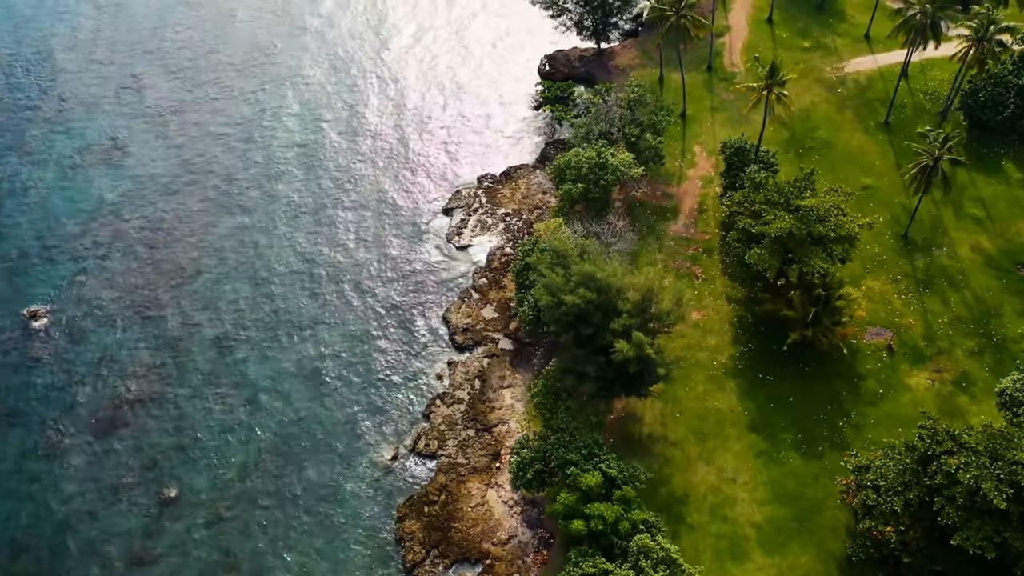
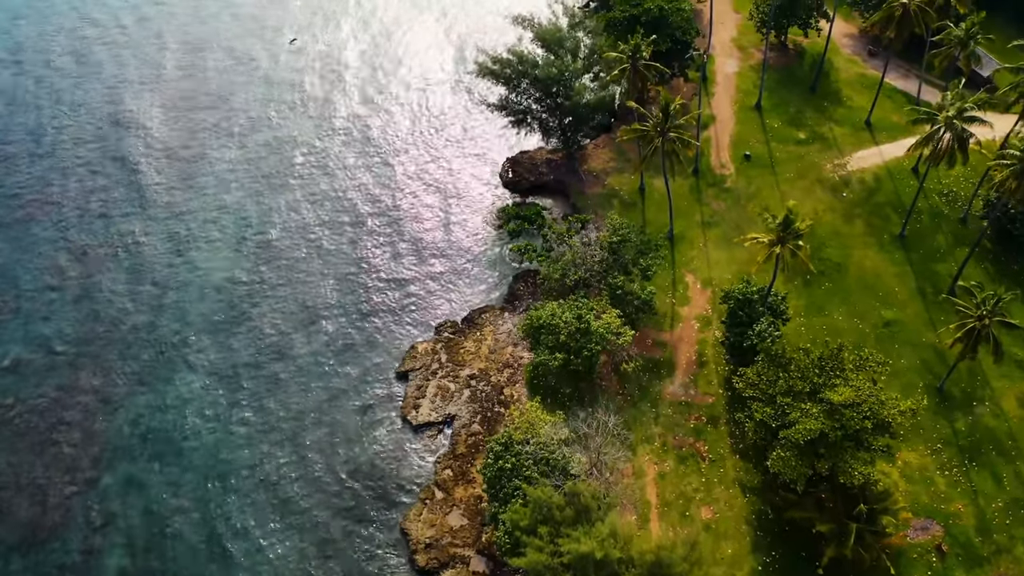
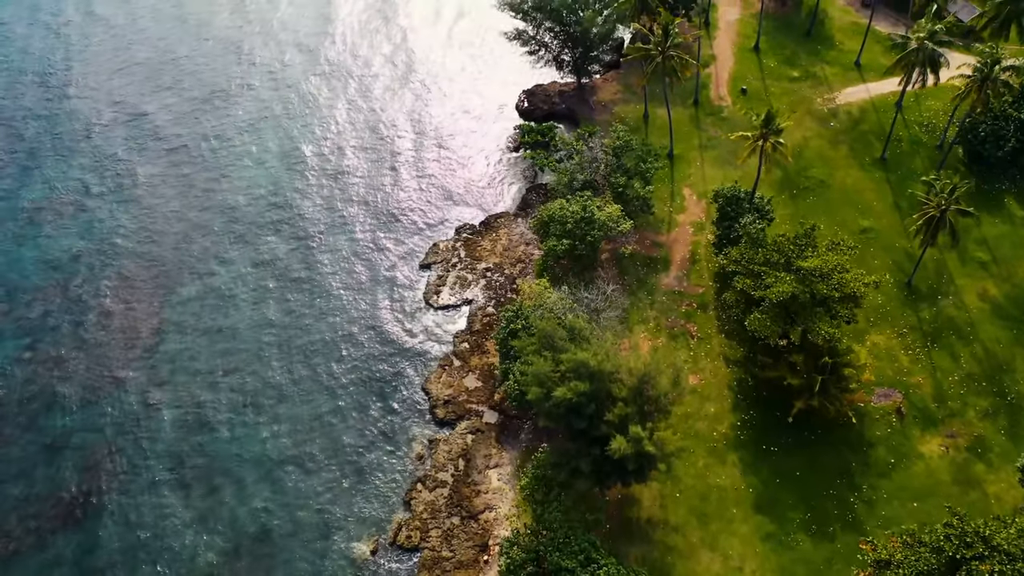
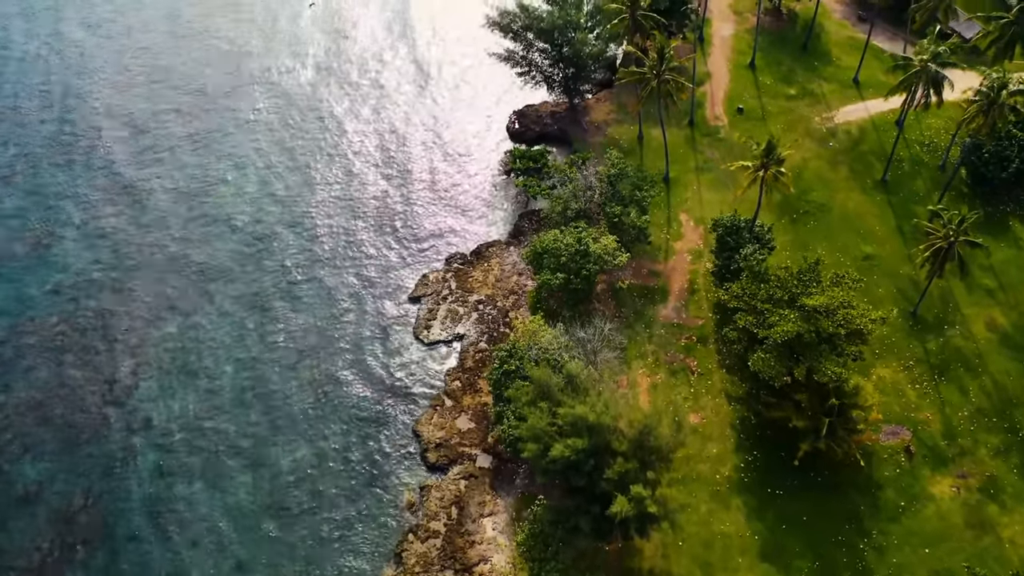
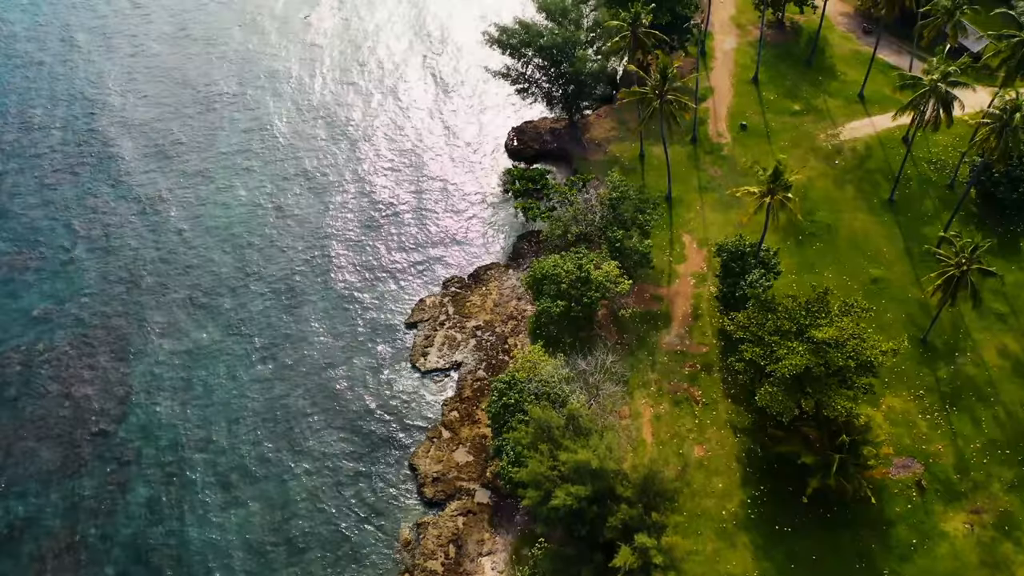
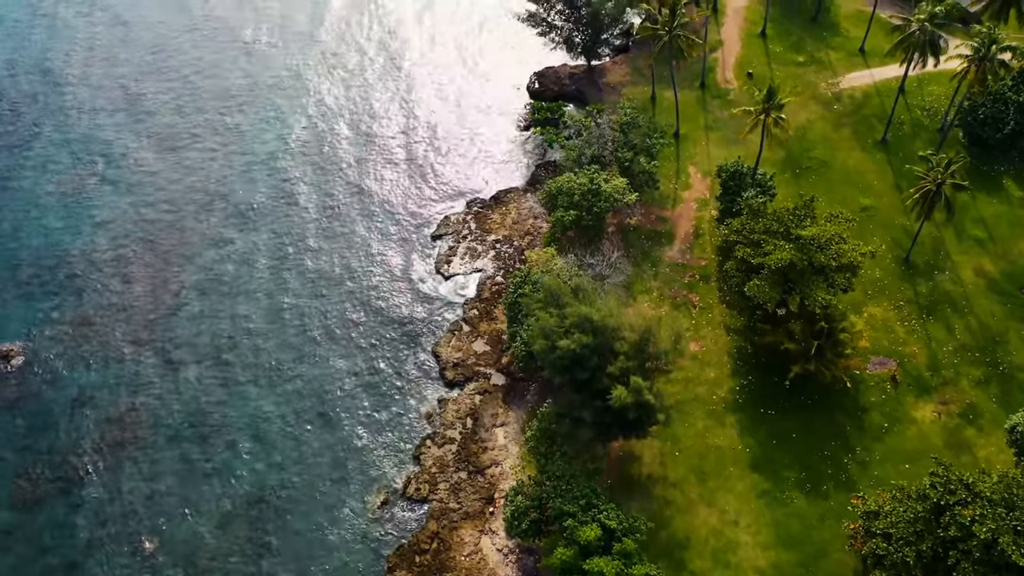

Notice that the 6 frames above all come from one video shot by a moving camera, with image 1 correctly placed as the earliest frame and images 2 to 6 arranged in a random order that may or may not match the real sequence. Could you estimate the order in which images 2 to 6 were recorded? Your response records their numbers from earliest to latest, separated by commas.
6, 3, 4, 5, 2
